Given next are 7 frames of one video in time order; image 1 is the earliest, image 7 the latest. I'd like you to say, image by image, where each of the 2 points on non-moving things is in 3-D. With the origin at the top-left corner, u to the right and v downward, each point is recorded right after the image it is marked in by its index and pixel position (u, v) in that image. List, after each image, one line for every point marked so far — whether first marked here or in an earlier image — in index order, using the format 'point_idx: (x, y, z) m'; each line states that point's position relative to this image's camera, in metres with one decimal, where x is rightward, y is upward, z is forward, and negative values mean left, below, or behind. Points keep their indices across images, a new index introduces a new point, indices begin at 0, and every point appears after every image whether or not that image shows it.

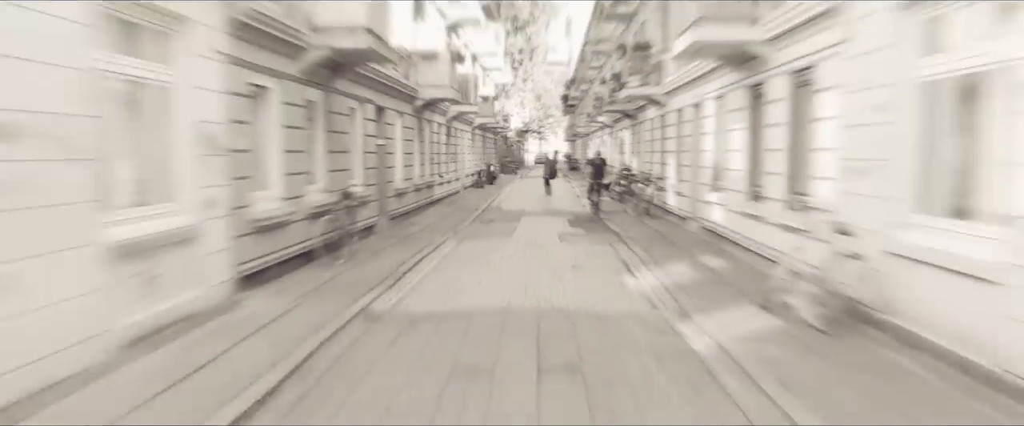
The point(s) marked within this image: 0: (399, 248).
0: (-1.5, -0.5, +11.6) m
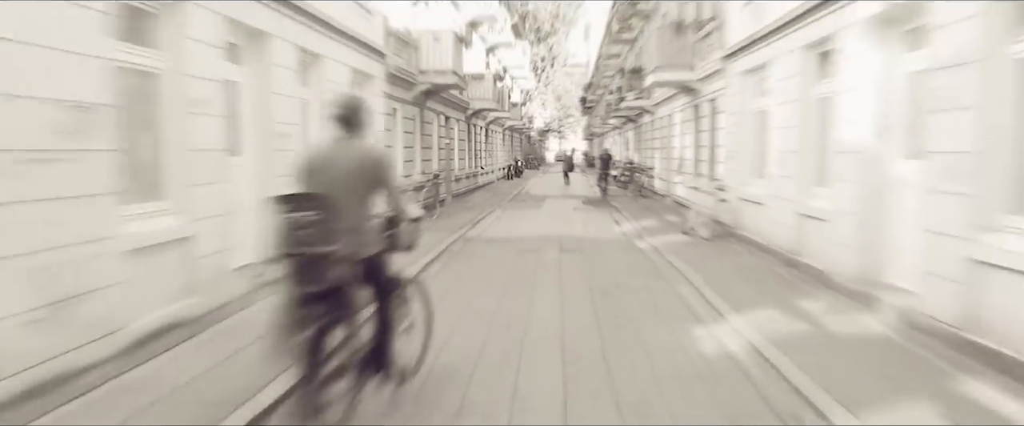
0: (-0.9, 0.0, +17.3) m
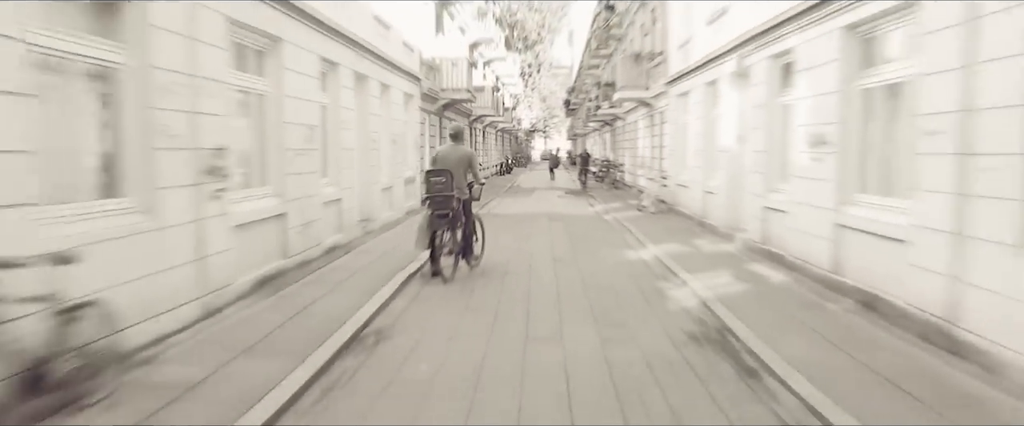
0: (-0.9, +0.4, +22.1) m
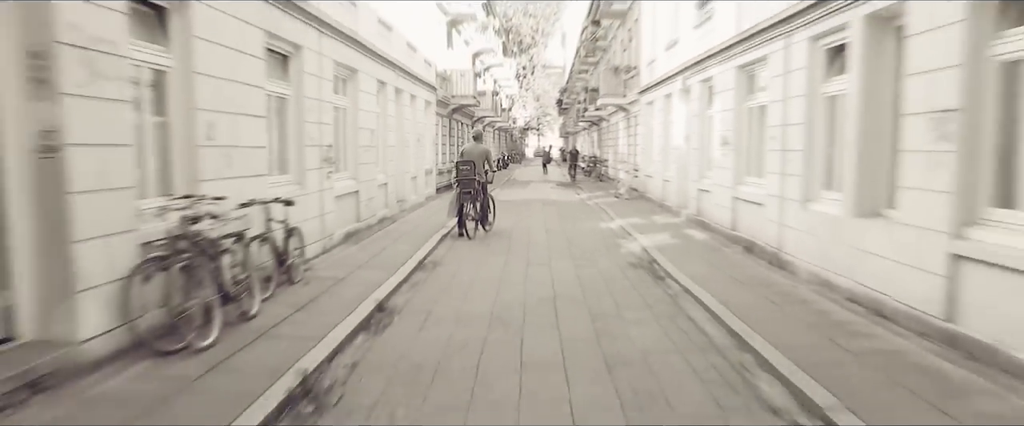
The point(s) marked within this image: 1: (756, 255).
0: (-1.0, +0.7, +25.8) m
1: (+2.8, -0.5, +10.1) m
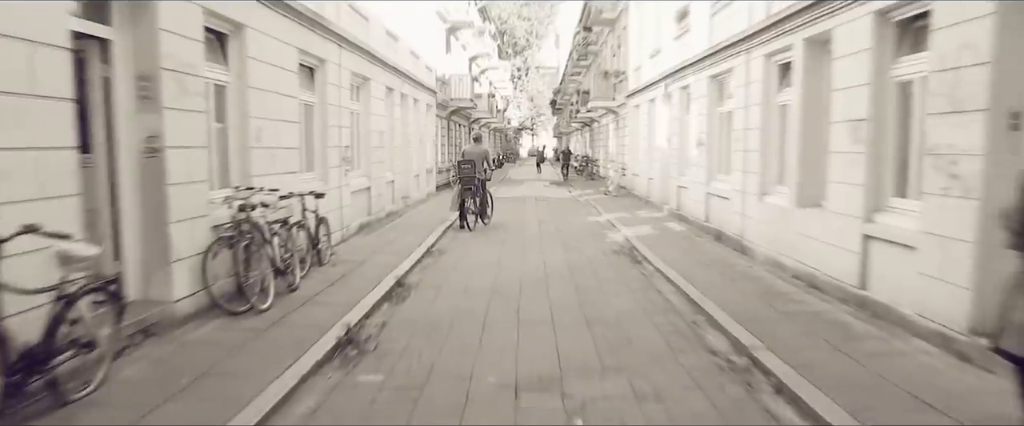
0: (-1.1, +0.8, +27.2) m
1: (+2.7, -0.4, +11.4) m
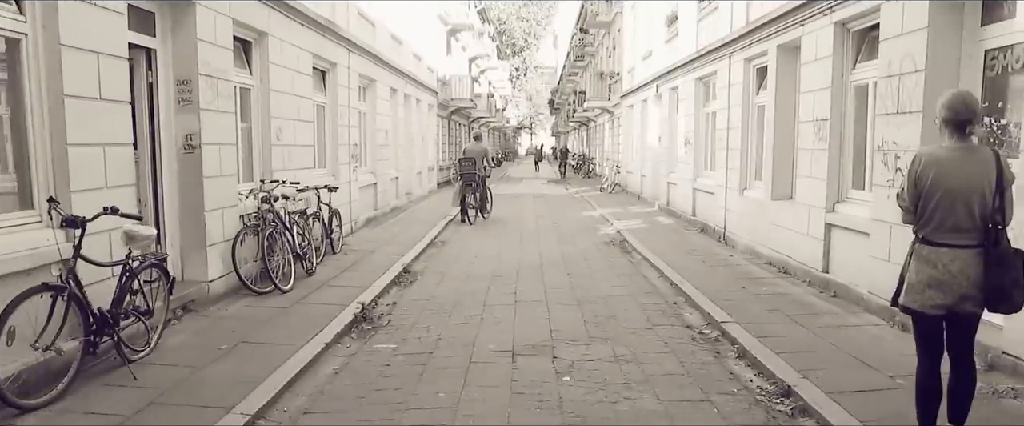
0: (-1.2, +0.9, +27.9) m
1: (+2.7, -0.3, +12.2) m
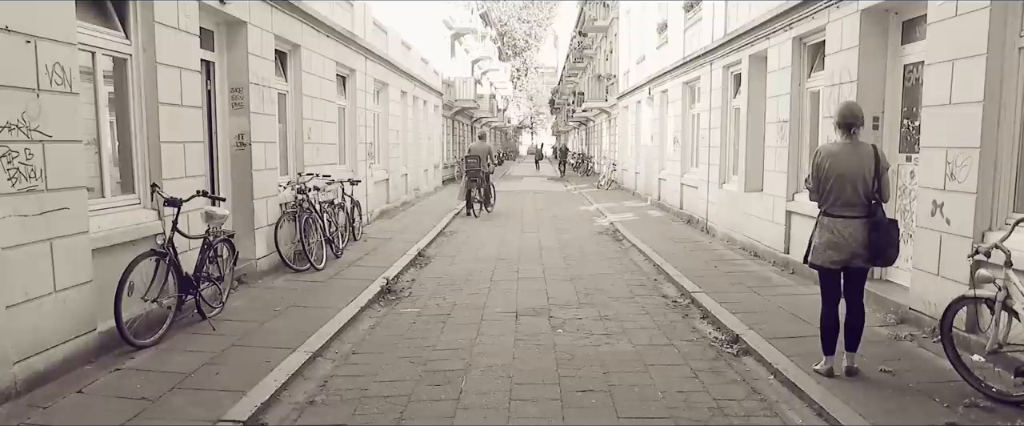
0: (-1.1, +1.0, +29.1) m
1: (+2.7, -0.2, +13.4) m
